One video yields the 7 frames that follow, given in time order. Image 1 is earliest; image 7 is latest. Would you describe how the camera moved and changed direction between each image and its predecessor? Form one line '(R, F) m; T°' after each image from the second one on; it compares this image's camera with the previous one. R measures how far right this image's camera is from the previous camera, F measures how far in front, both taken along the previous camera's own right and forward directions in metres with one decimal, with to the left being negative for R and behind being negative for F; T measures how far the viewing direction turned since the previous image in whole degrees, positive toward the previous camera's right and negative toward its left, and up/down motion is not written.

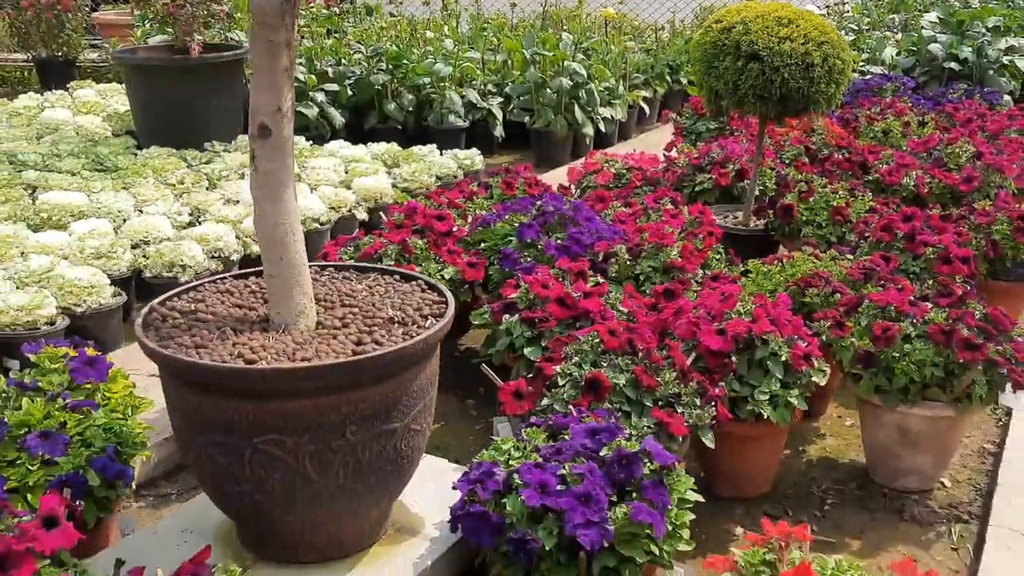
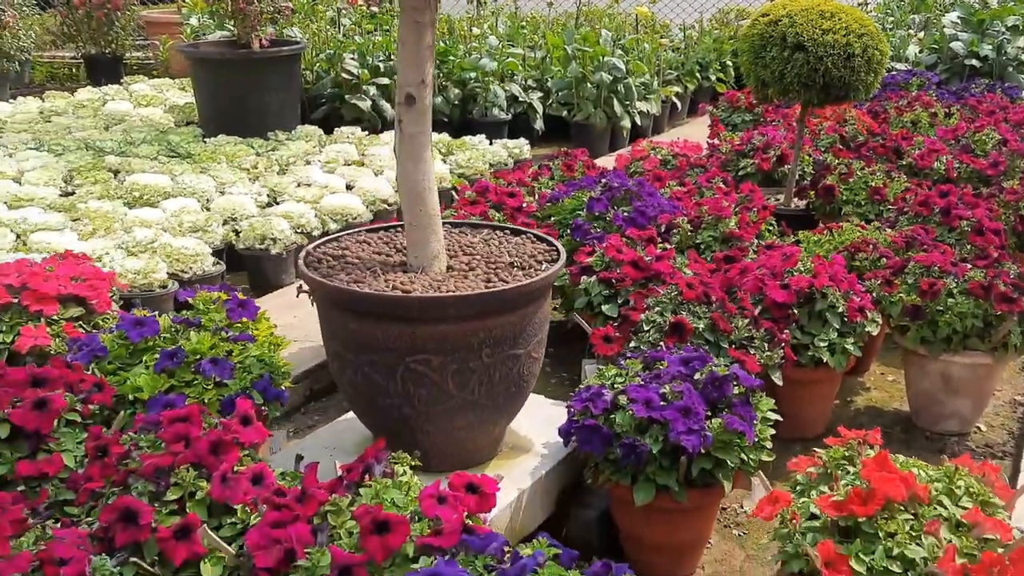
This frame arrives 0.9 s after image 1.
(-0.2, -0.4) m; 0°
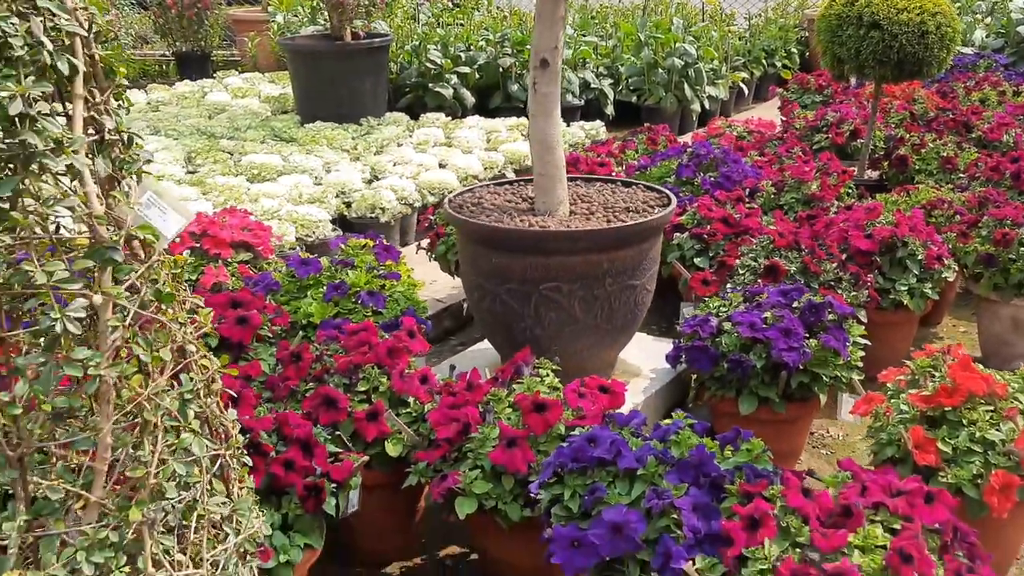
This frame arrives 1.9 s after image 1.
(-0.2, -0.4) m; -3°
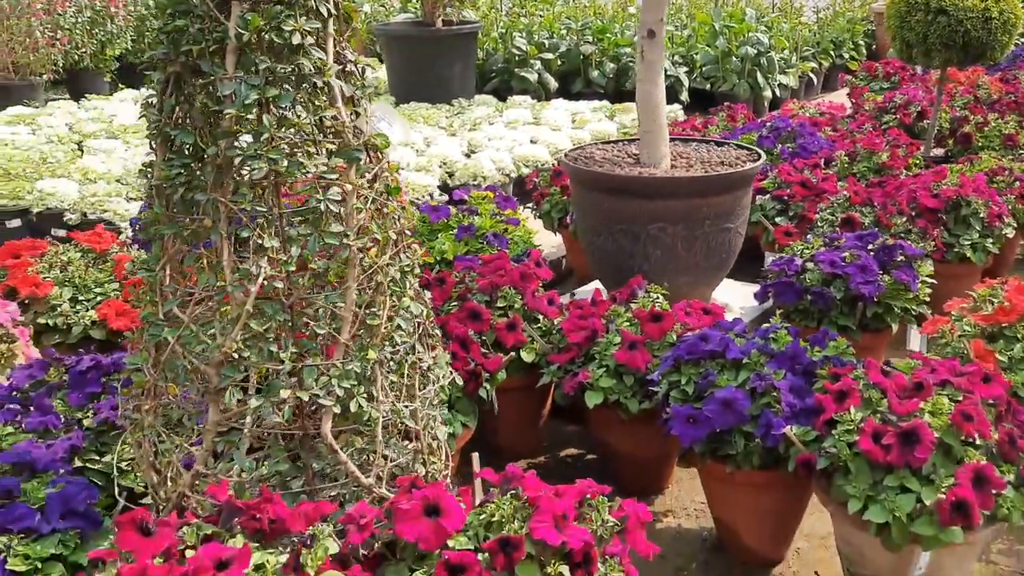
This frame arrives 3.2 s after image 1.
(-0.2, -0.4) m; -3°
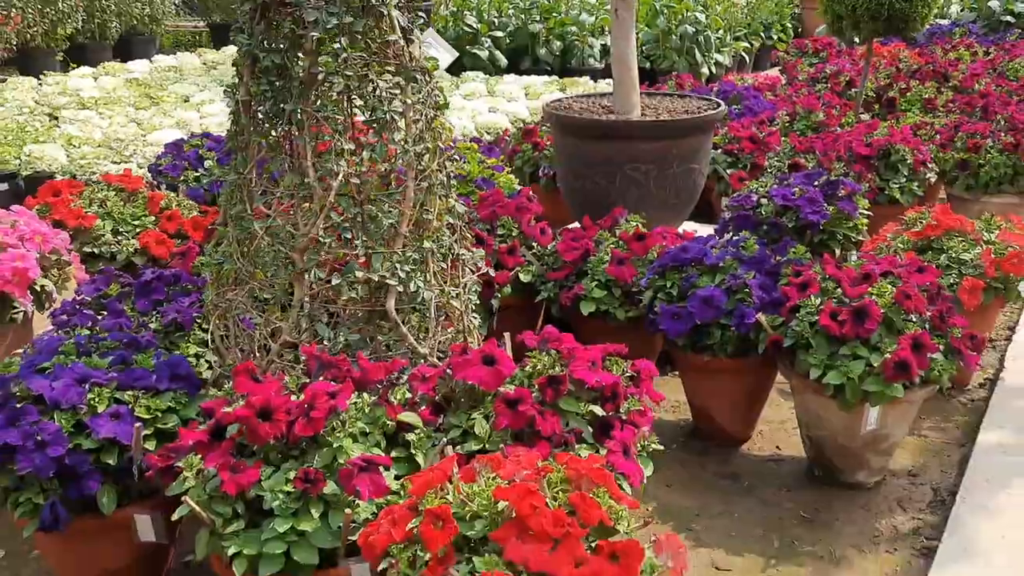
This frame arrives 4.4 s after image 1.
(-0.2, -0.4) m; +4°
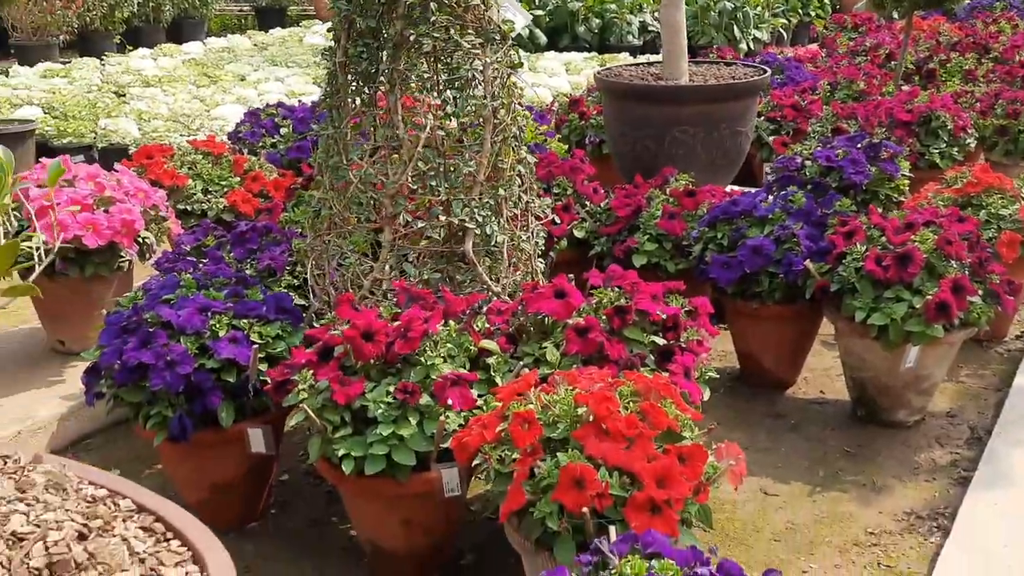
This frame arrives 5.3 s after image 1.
(-0.1, -0.2) m; -2°
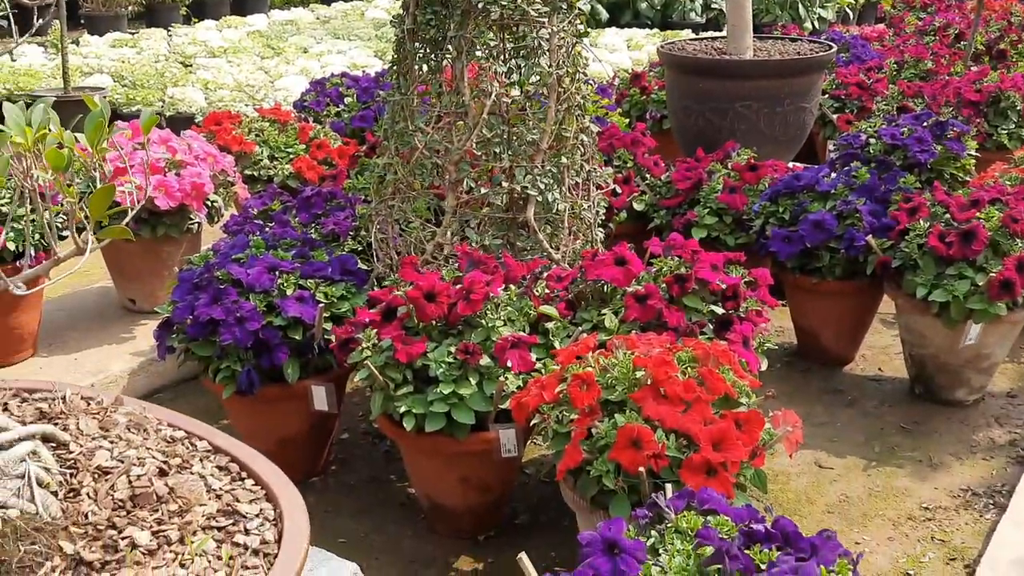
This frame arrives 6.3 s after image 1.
(0.0, 0.0) m; -3°
